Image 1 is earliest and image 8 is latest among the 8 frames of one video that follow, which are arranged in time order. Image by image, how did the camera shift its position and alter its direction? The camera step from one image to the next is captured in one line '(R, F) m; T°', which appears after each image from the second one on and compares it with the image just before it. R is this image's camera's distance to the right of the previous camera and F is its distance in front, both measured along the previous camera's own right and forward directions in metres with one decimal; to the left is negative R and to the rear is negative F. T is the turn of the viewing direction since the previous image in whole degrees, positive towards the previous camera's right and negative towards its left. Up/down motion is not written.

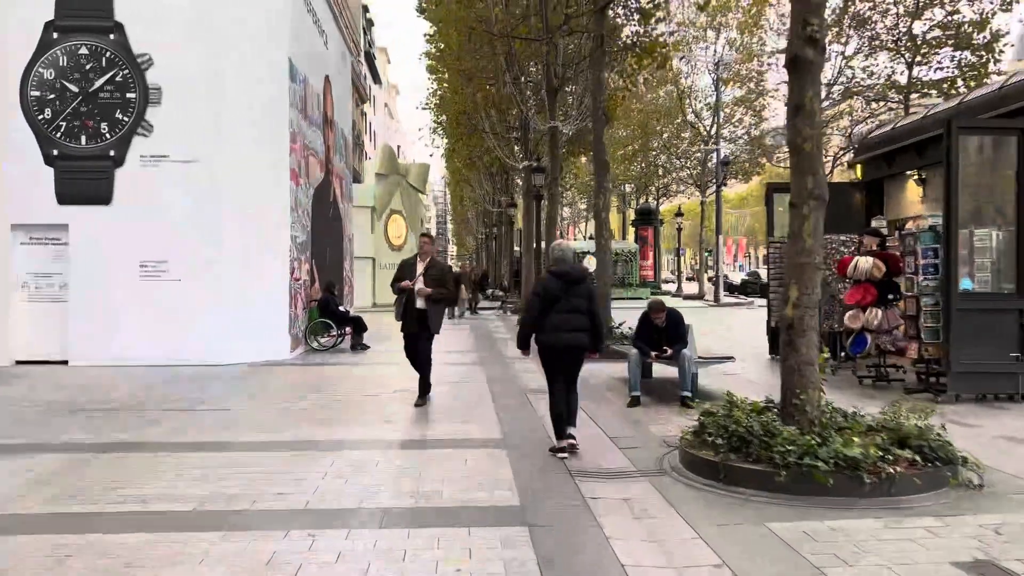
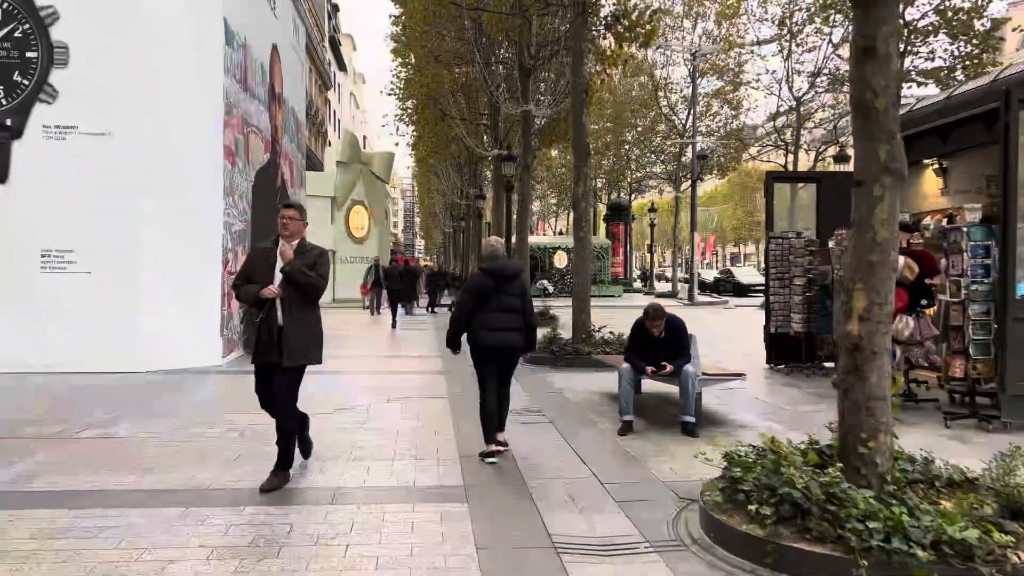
(0.0, +1.6) m; +2°
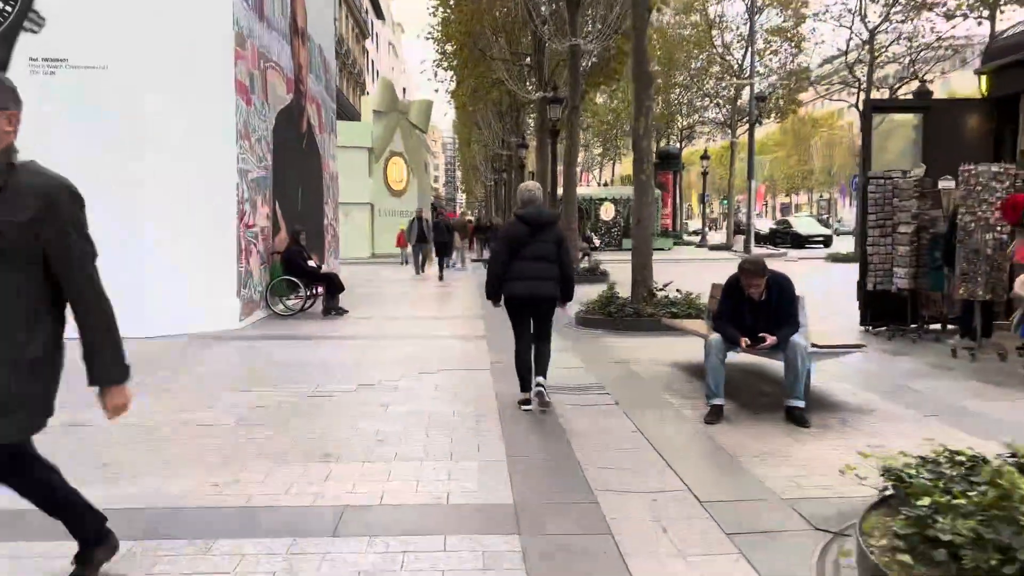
(-0.1, +1.4) m; -3°
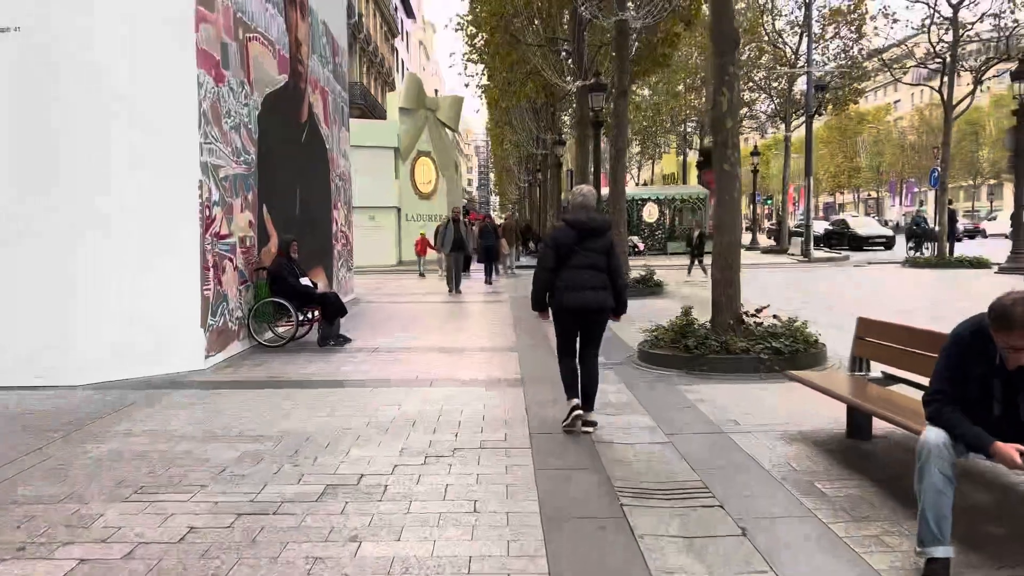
(-0.1, +2.4) m; -2°
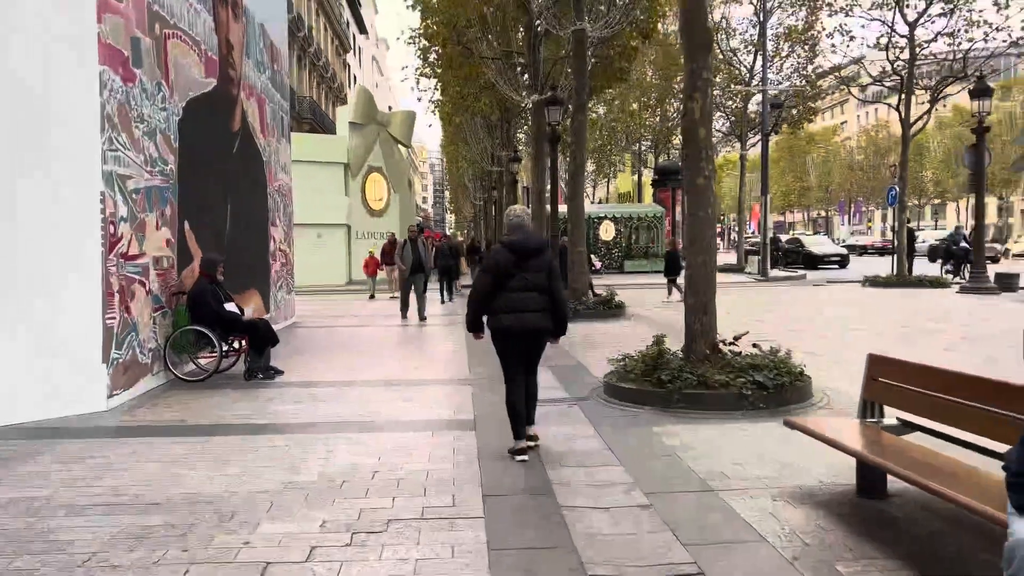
(0.0, +0.9) m; +3°
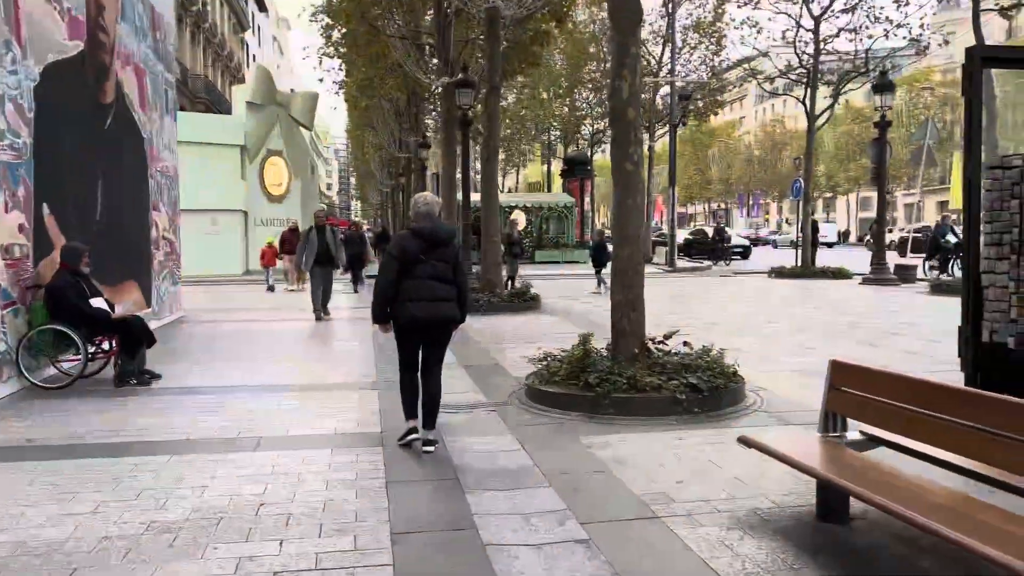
(0.0, +0.7) m; +7°
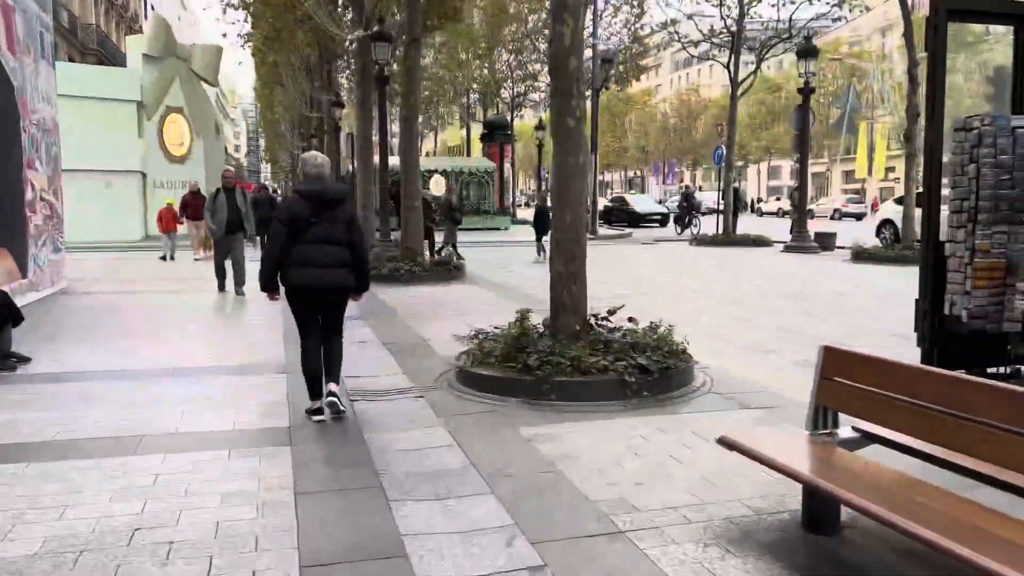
(-0.1, +0.7) m; +6°
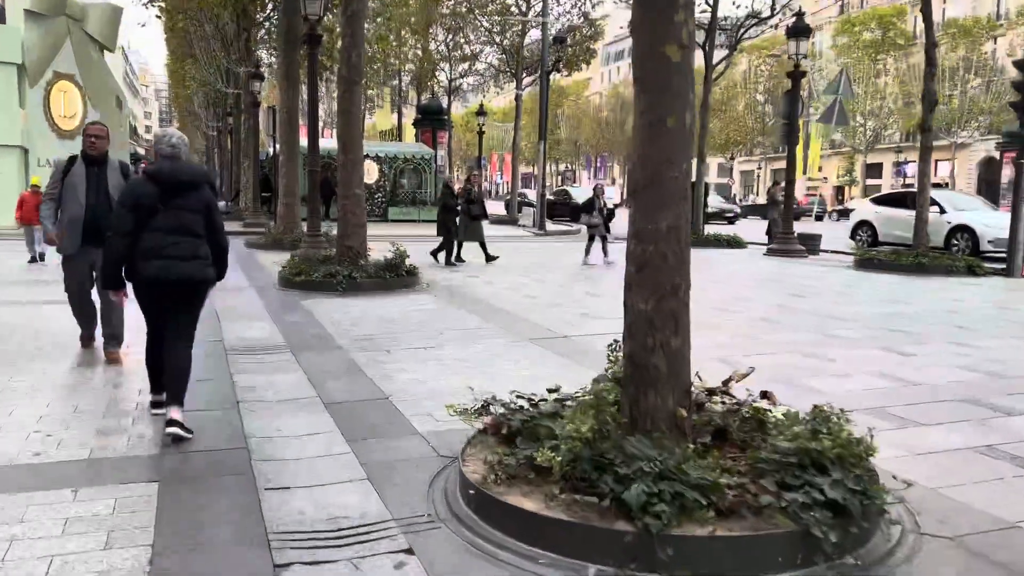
(-0.6, +2.7) m; +5°
